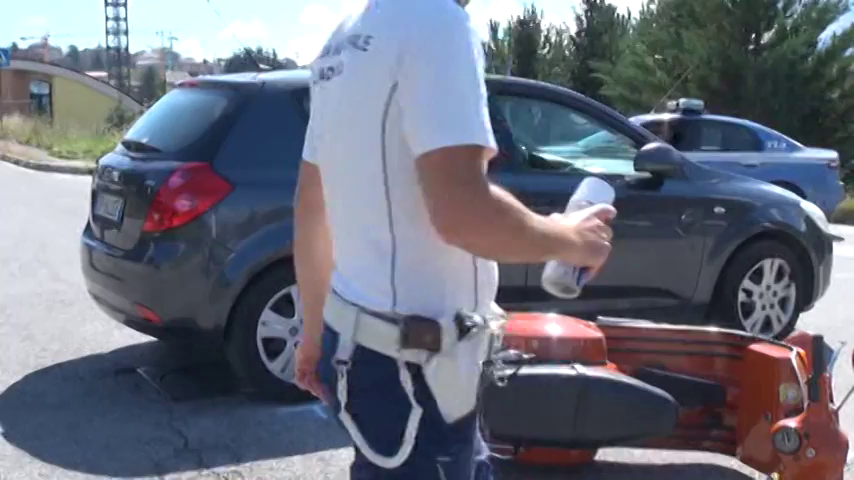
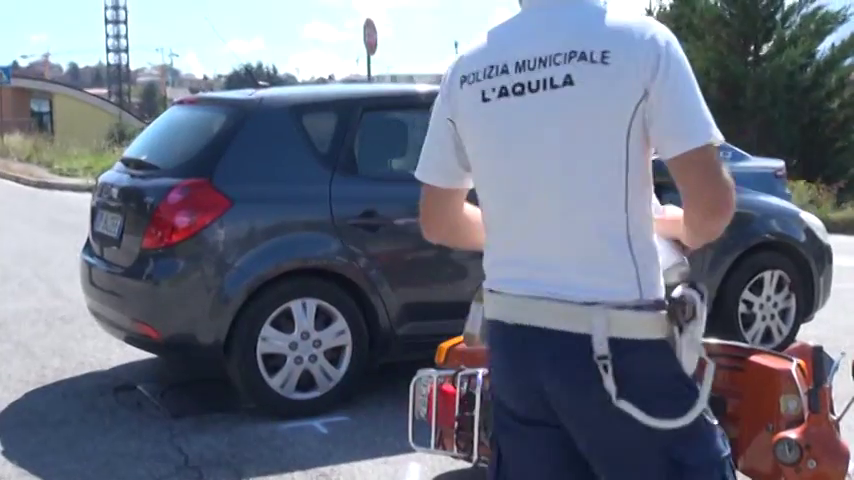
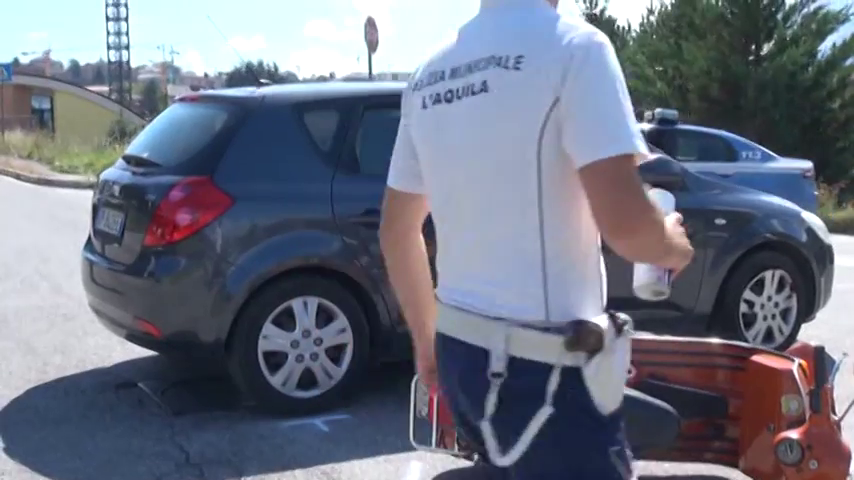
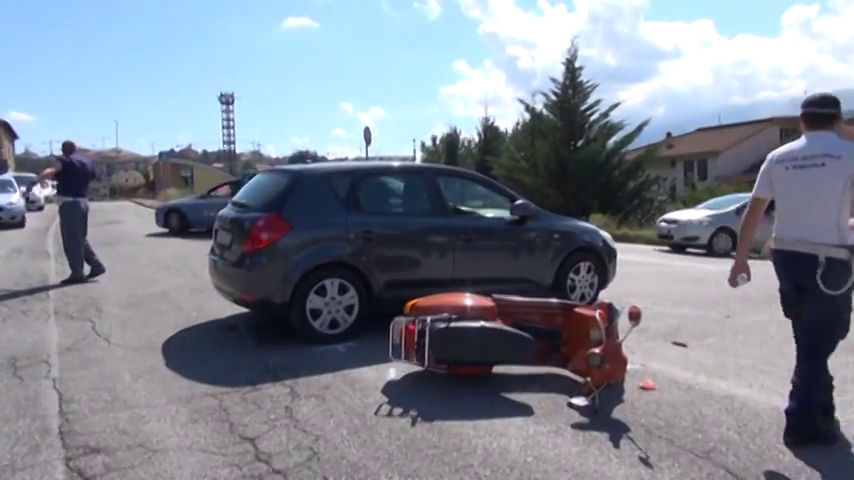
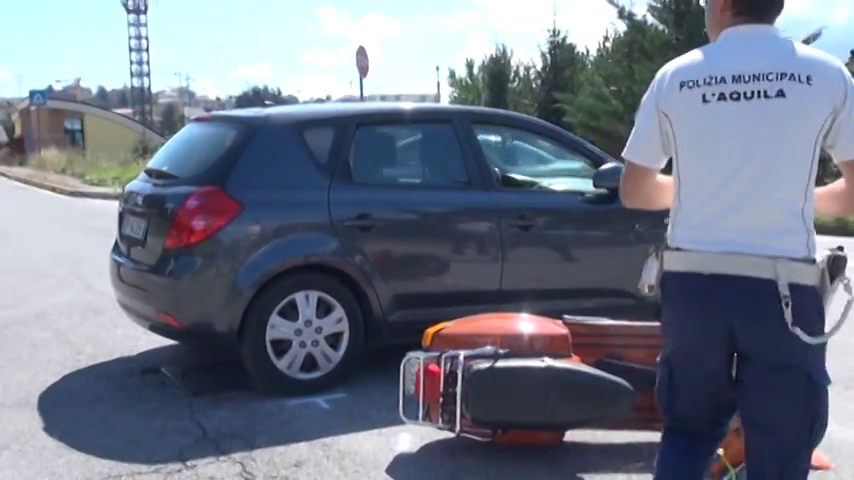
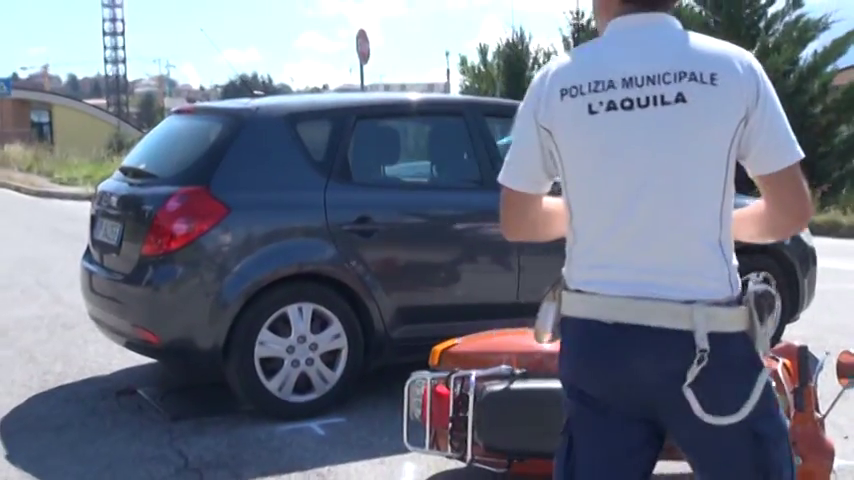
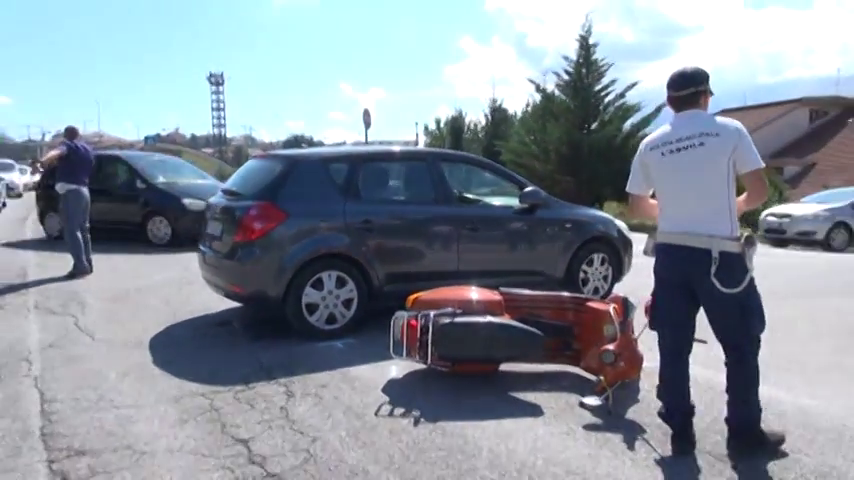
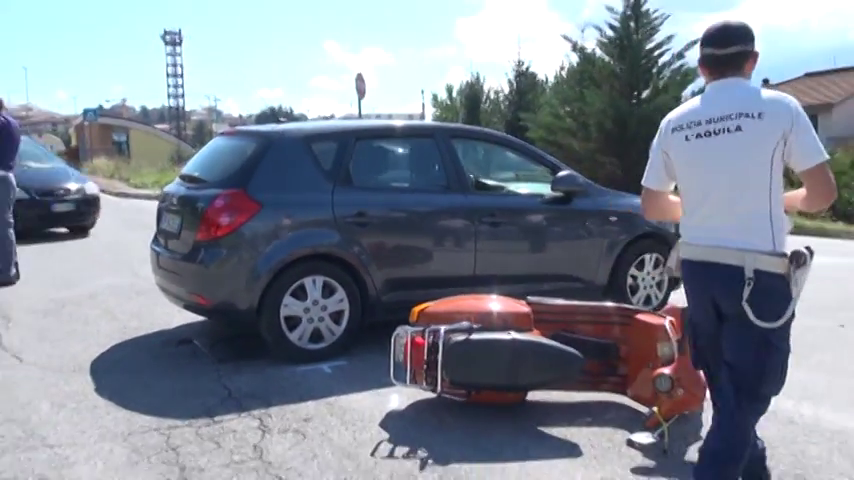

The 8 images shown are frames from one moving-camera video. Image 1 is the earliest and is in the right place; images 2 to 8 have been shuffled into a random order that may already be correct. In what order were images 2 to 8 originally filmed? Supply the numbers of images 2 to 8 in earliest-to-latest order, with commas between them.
3, 2, 6, 5, 8, 7, 4
